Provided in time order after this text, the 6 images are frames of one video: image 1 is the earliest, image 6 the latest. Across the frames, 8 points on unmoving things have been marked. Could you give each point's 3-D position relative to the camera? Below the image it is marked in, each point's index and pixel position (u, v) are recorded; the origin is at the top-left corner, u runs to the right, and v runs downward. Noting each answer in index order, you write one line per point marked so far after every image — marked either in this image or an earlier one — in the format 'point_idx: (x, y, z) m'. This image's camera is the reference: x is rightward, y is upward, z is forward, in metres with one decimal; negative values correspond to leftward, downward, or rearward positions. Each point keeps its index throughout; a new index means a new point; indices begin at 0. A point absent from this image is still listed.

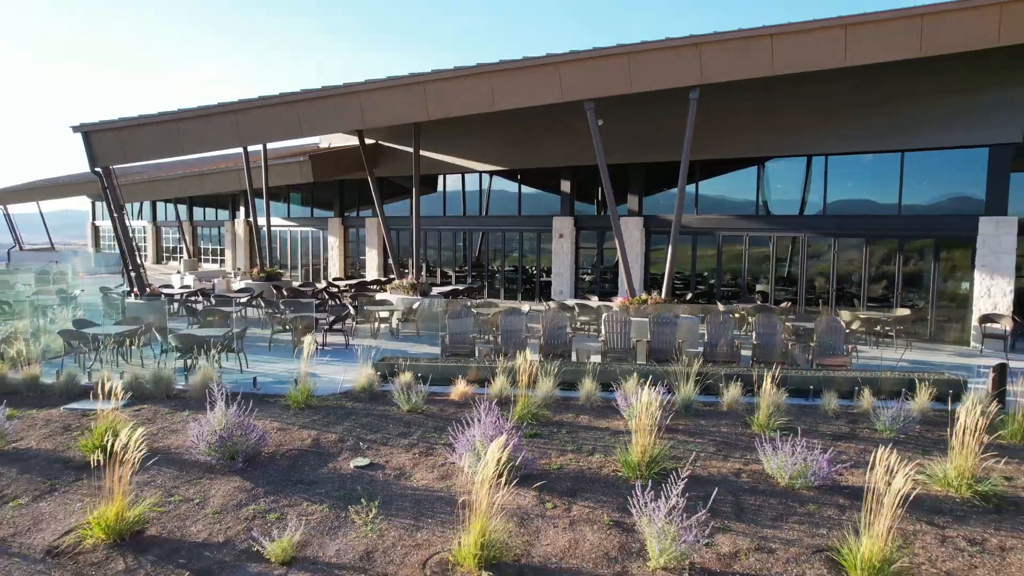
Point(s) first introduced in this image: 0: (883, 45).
0: (+5.1, +3.3, +9.0) m
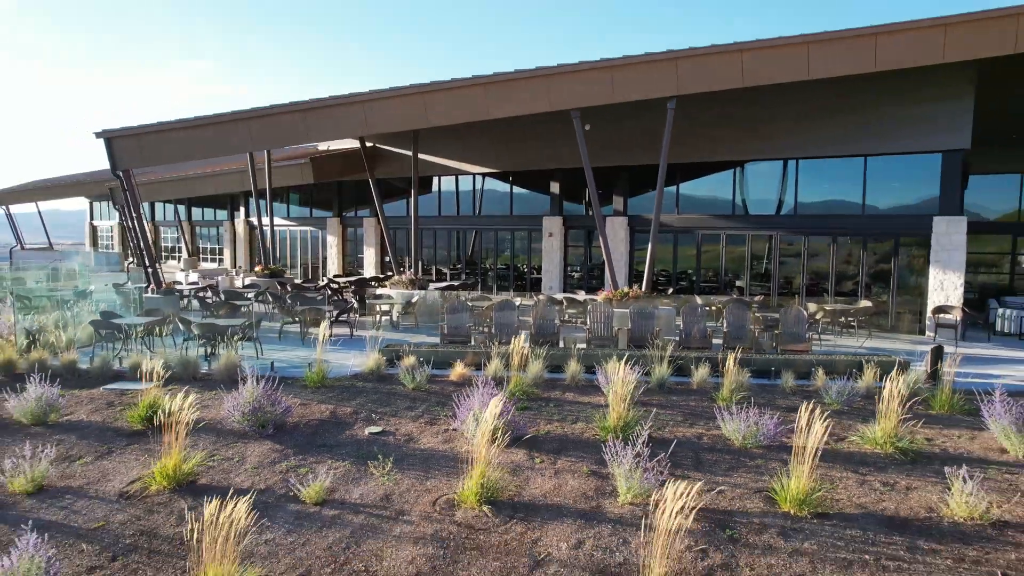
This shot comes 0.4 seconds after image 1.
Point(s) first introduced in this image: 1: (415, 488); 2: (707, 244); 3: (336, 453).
0: (+4.9, +3.4, +9.9) m
1: (-0.7, -1.5, +4.8) m
2: (+4.3, +1.0, +14.4) m
3: (-1.5, -1.3, +5.5) m
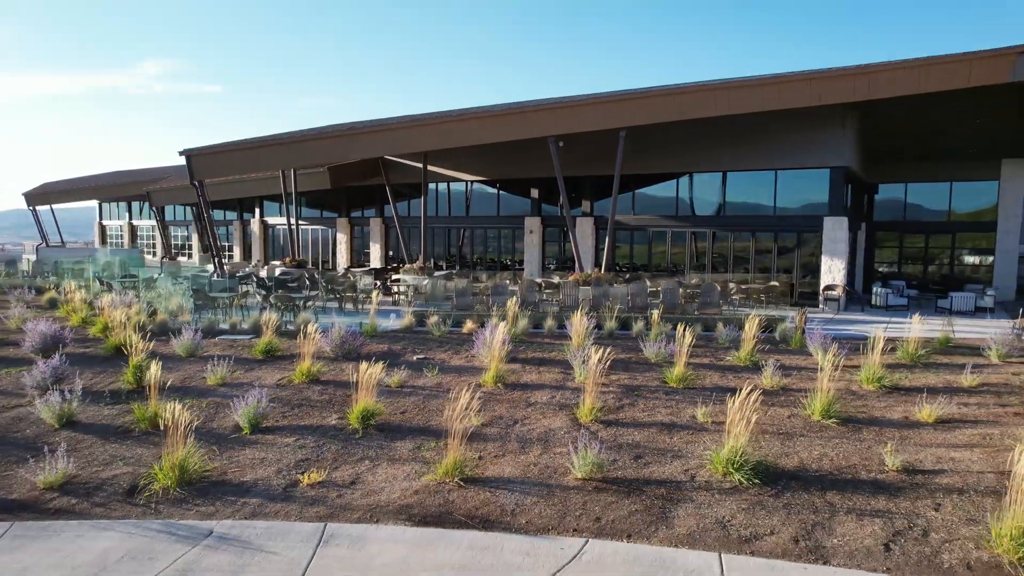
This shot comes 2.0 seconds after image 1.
0: (+4.8, +3.8, +13.3) m
1: (-0.7, -1.1, +8.0) m
2: (+3.9, +1.3, +17.8) m
3: (-1.5, -1.0, +8.7) m
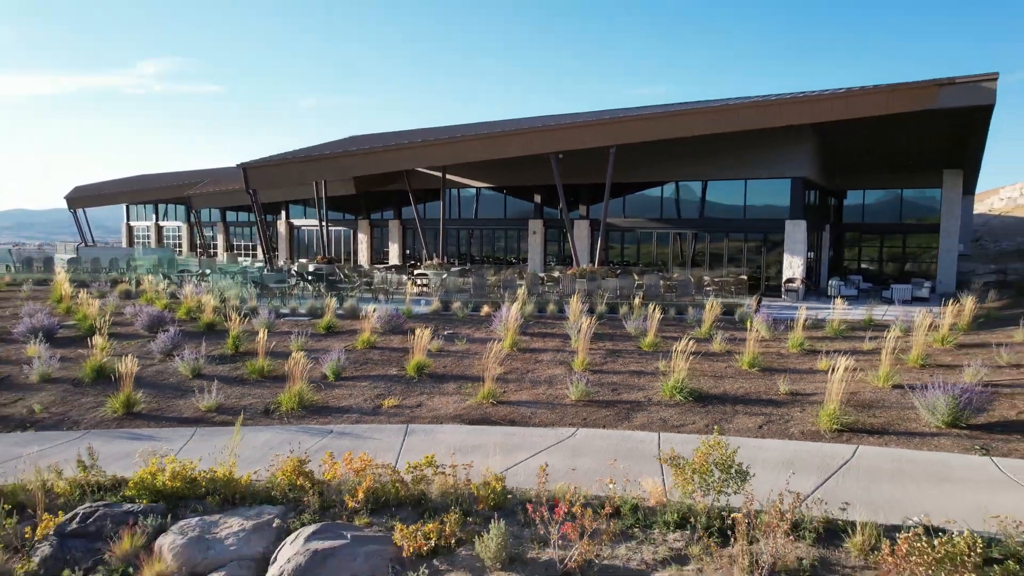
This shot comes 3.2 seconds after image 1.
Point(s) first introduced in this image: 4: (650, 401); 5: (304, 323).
0: (+4.9, +3.9, +15.7) m
1: (-0.5, -0.9, +10.5) m
2: (+4.1, +1.5, +20.3) m
3: (-1.3, -0.8, +11.2) m
4: (+1.5, -1.3, +7.3) m
5: (-3.8, -0.7, +12.1) m
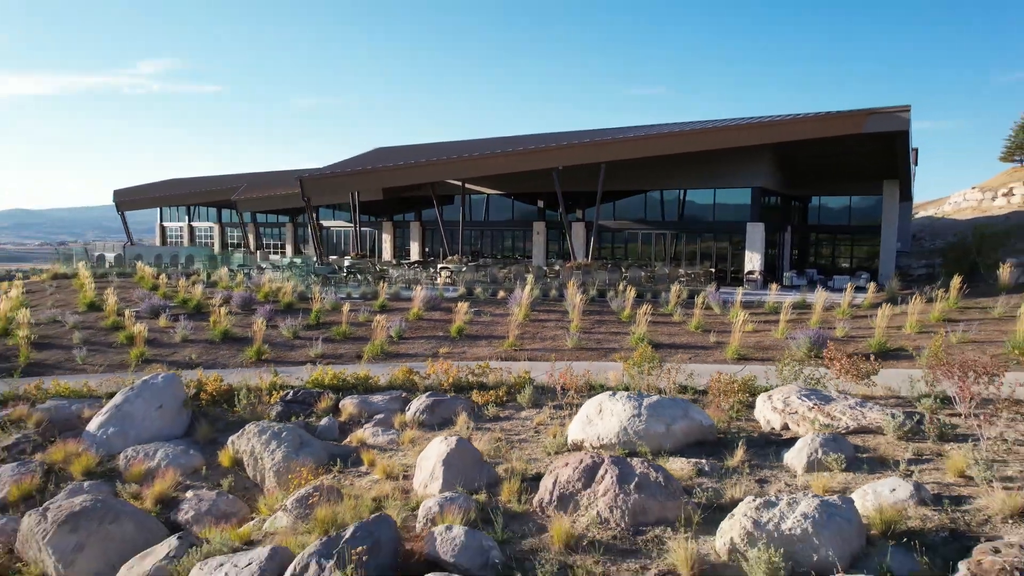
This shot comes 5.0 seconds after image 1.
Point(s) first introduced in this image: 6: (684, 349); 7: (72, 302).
0: (+5.2, +4.2, +19.2) m
1: (-0.3, -0.7, +14.0) m
2: (+4.4, +1.8, +23.8) m
3: (-1.0, -0.6, +14.6) m
4: (+1.8, -1.0, +10.8) m
5: (-3.6, -0.4, +15.6) m
6: (+2.7, -1.0, +10.3) m
7: (-11.5, -0.3, +17.2) m
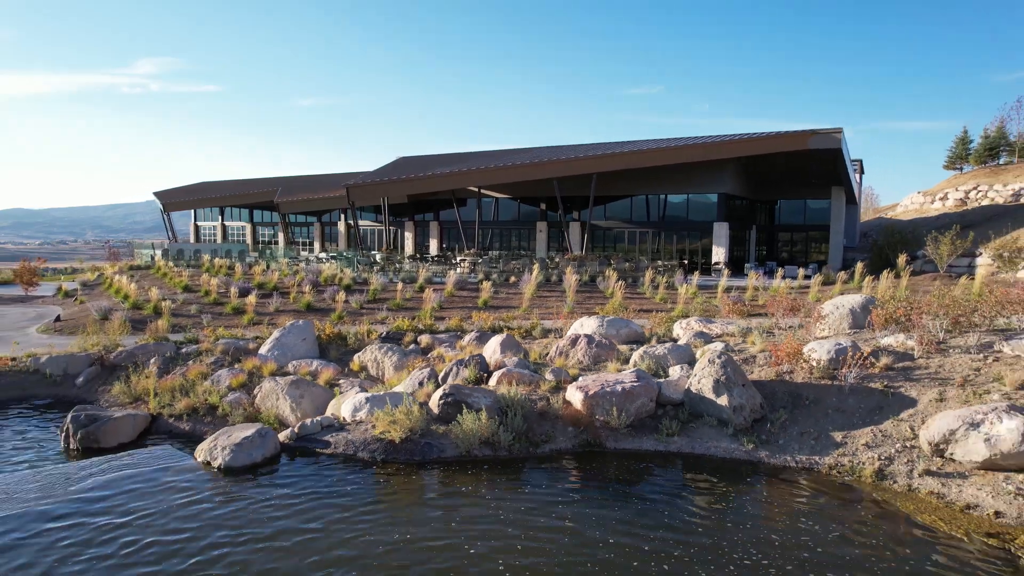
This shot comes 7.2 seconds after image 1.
0: (+5.5, +4.6, +23.4) m
1: (0.0, -0.2, +18.2) m
2: (+4.7, +2.2, +28.0) m
3: (-0.7, -0.1, +18.8) m
4: (+2.1, -0.6, +15.0) m
5: (-3.3, 0.0, +19.8) m
6: (+3.0, -0.5, +14.5) m
7: (-11.2, +0.1, +21.4) m
